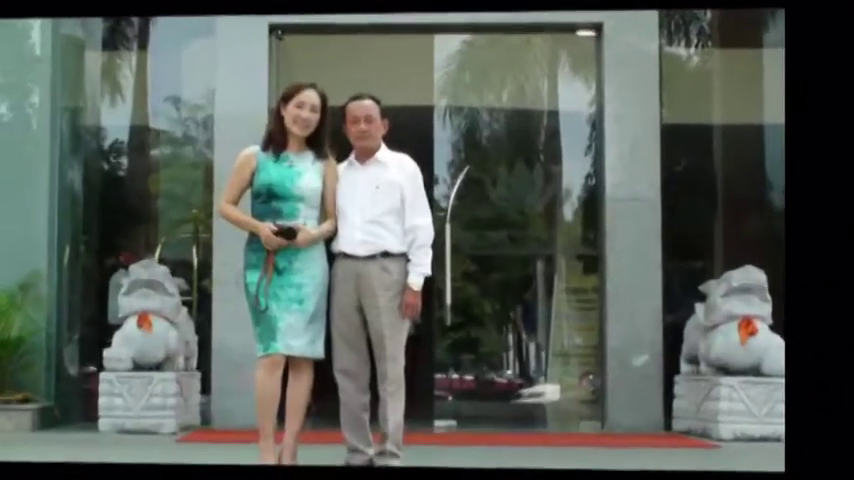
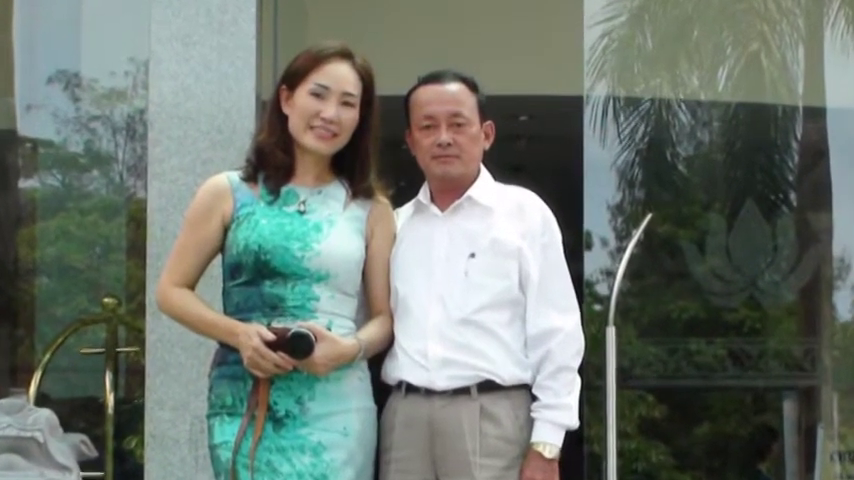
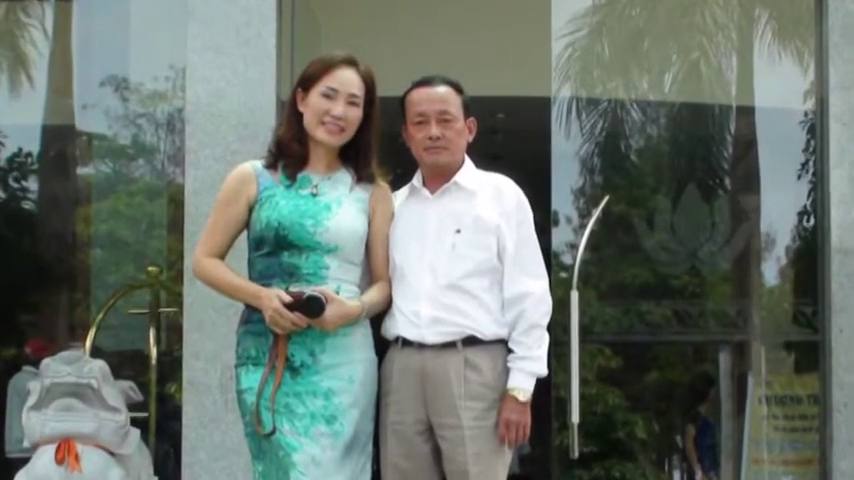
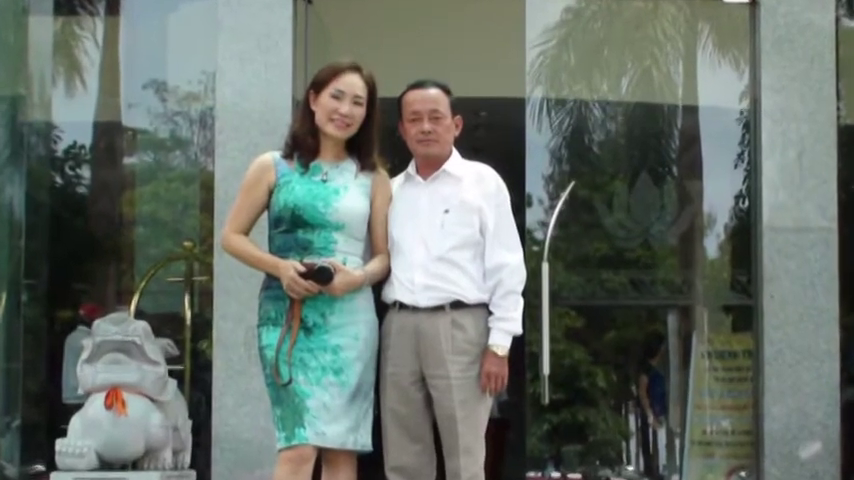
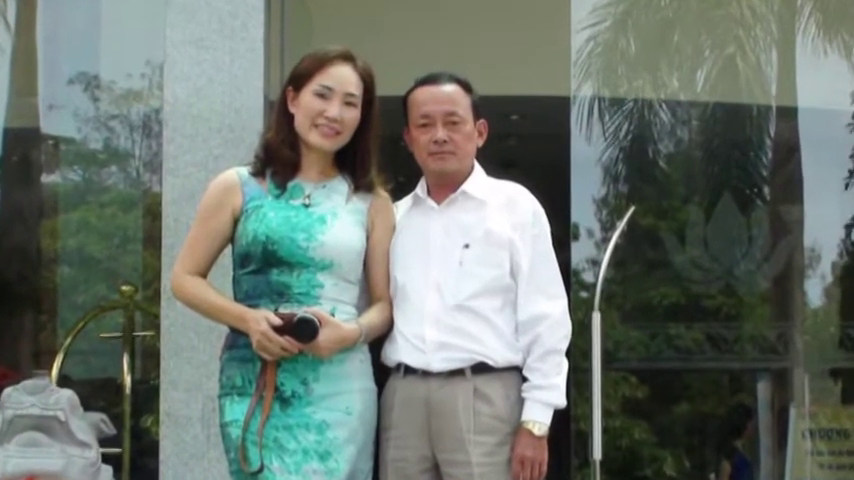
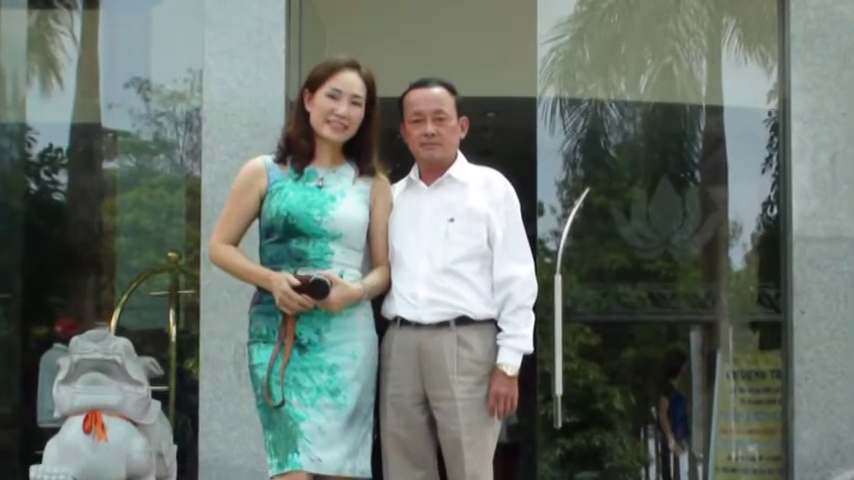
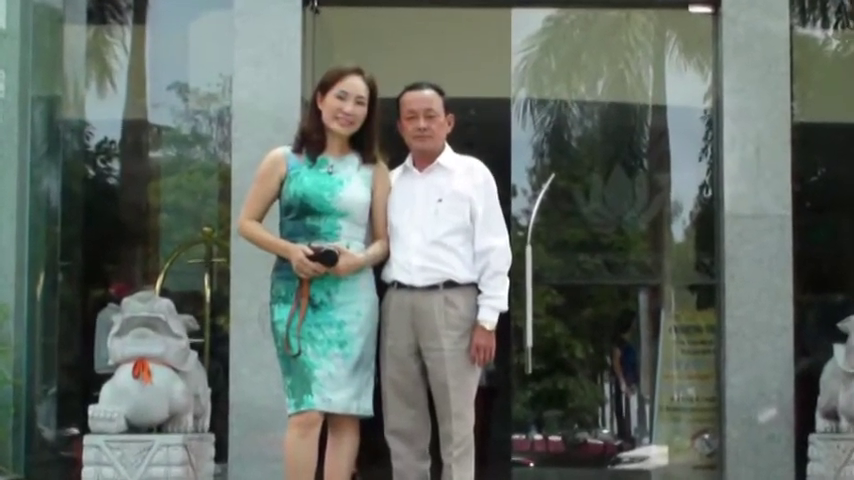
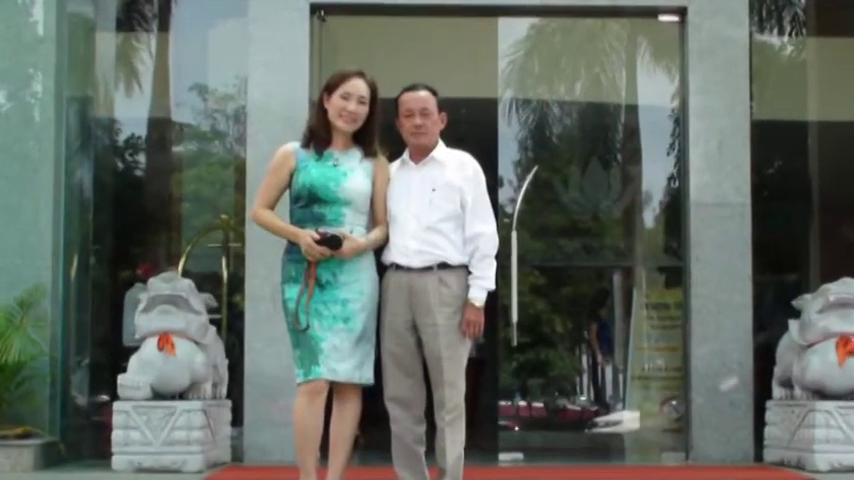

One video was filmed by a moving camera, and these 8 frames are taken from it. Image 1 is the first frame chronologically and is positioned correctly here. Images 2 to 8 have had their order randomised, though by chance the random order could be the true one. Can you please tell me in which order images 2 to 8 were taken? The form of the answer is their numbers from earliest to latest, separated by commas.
8, 7, 4, 6, 3, 5, 2
